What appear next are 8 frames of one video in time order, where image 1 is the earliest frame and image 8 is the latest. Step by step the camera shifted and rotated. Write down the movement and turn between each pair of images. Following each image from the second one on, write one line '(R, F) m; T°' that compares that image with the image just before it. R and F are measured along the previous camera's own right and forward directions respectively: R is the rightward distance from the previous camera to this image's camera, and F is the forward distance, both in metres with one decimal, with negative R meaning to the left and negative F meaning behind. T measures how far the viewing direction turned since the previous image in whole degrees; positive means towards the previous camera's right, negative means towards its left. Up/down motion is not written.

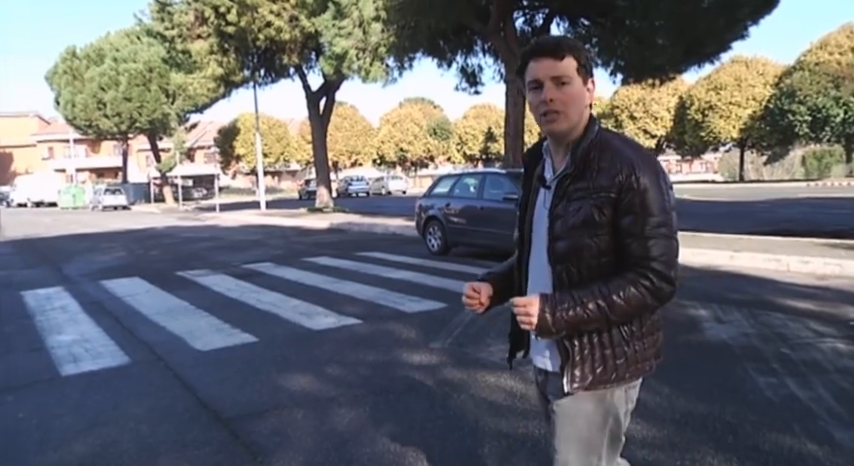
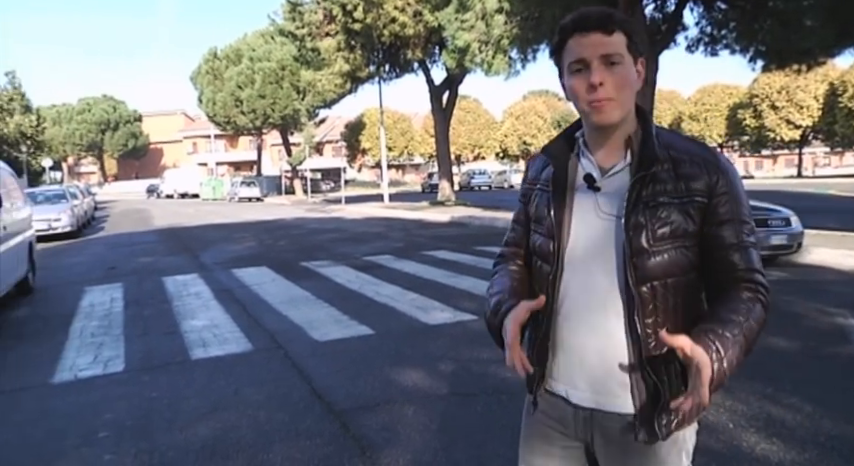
(0.0, +0.3) m; -12°
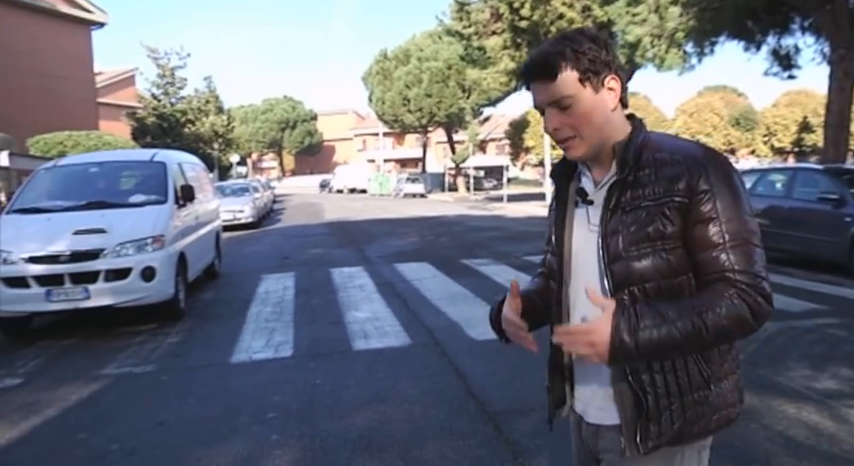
(-0.1, +0.4) m; -16°
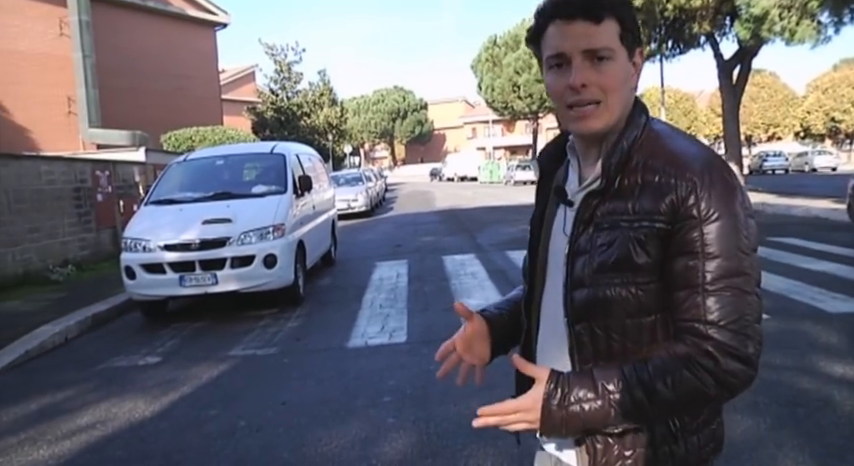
(-0.1, +0.1) m; -10°
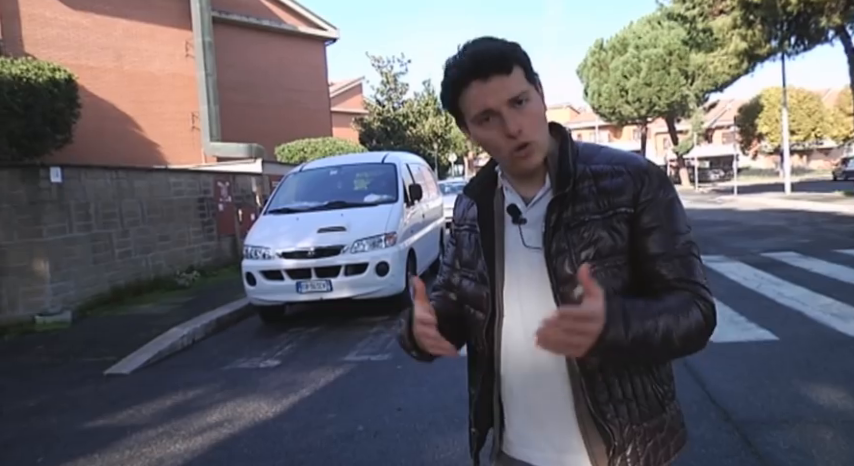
(-0.4, 0.0) m; -8°
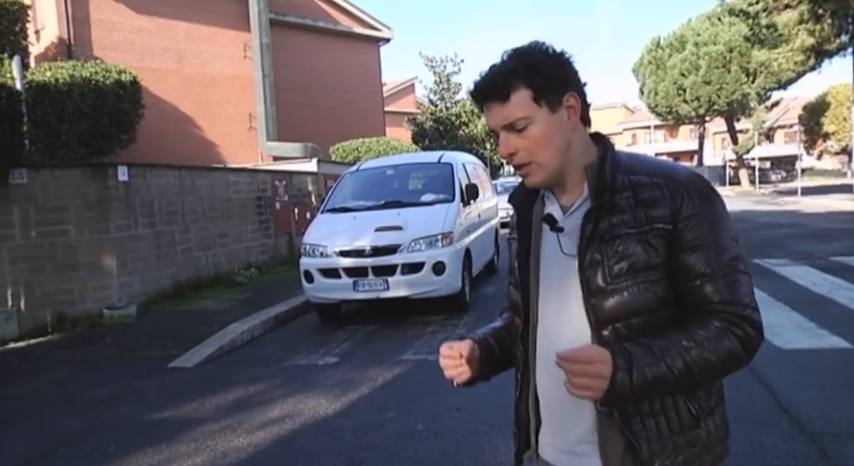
(-0.3, 0.0) m; -3°
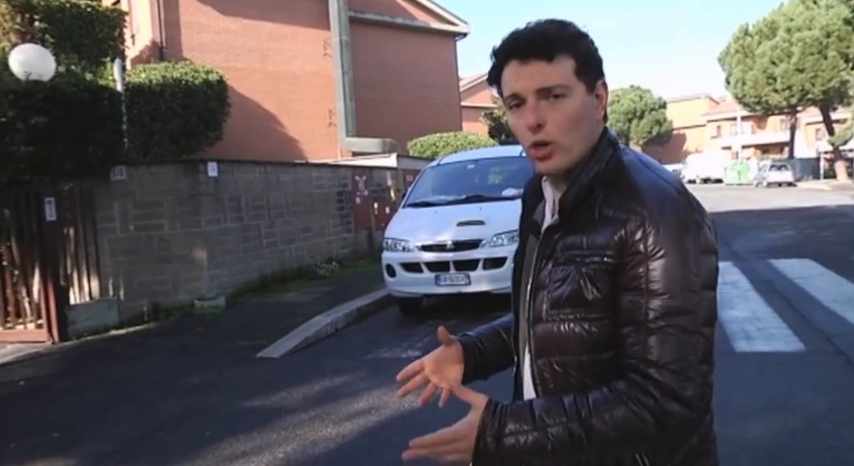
(-0.3, 0.0) m; -5°
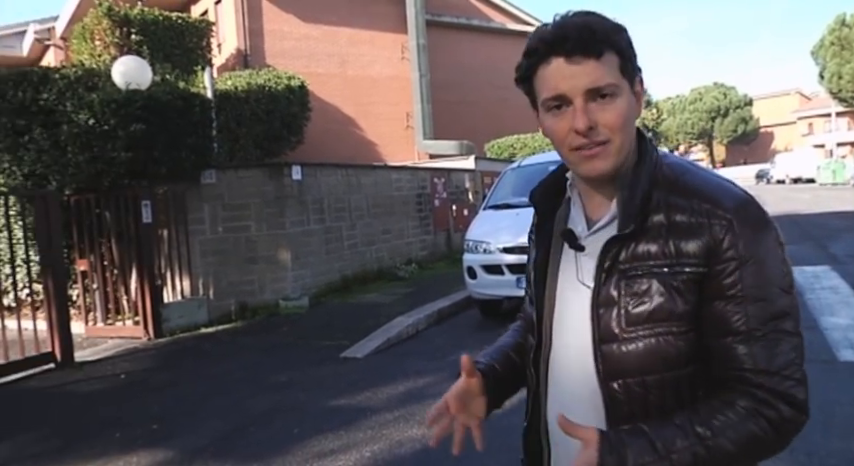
(-0.3, 0.0) m; -5°
